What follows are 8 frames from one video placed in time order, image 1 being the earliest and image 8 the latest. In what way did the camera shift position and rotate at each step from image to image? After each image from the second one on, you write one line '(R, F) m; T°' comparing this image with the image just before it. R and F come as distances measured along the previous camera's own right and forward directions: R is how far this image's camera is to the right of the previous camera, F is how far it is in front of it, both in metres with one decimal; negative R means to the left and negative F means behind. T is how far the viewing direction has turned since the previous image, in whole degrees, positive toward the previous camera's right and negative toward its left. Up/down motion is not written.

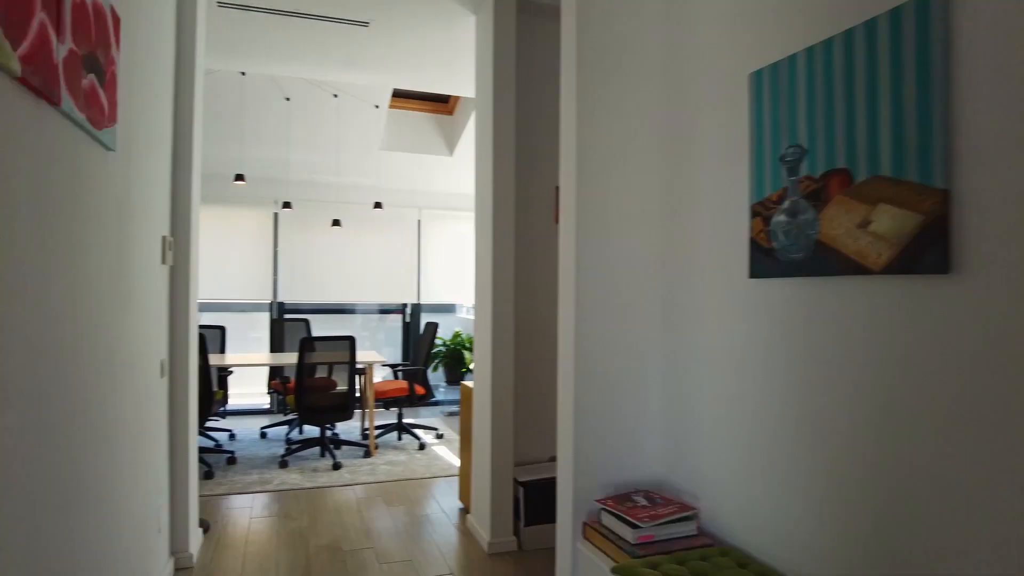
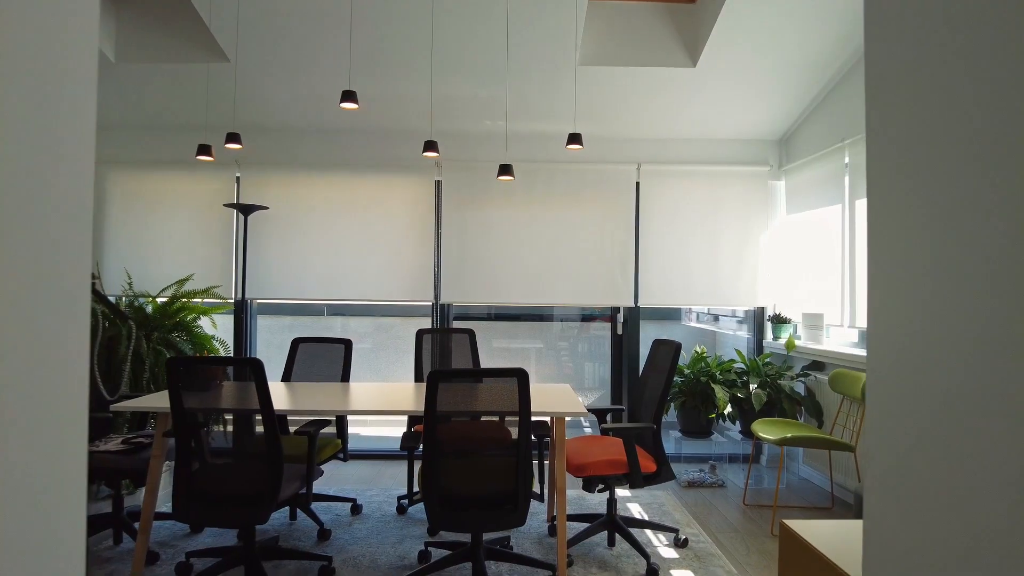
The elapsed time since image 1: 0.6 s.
(-0.4, +2.0) m; -18°
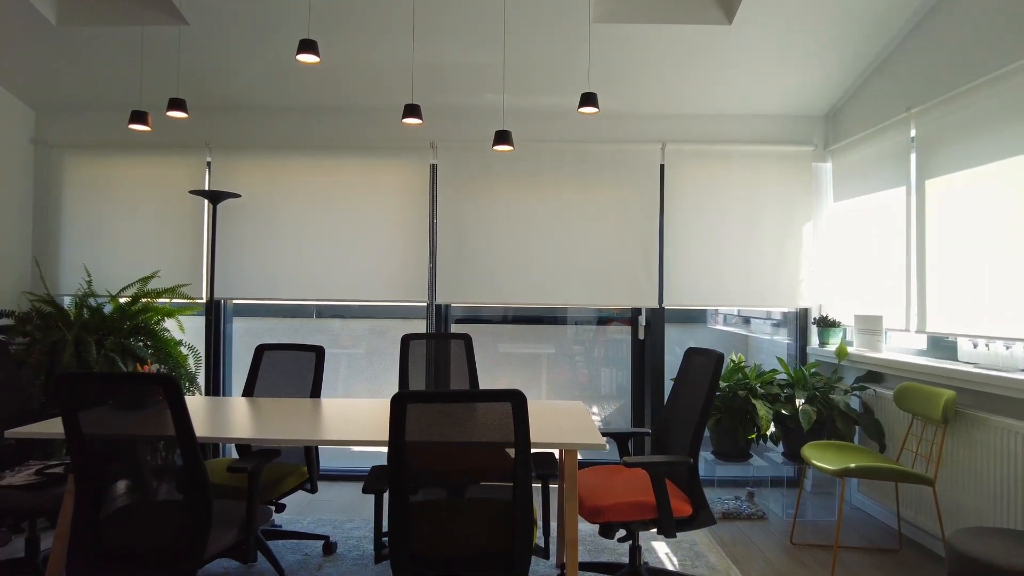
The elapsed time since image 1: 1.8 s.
(+0.1, +0.5) m; -1°
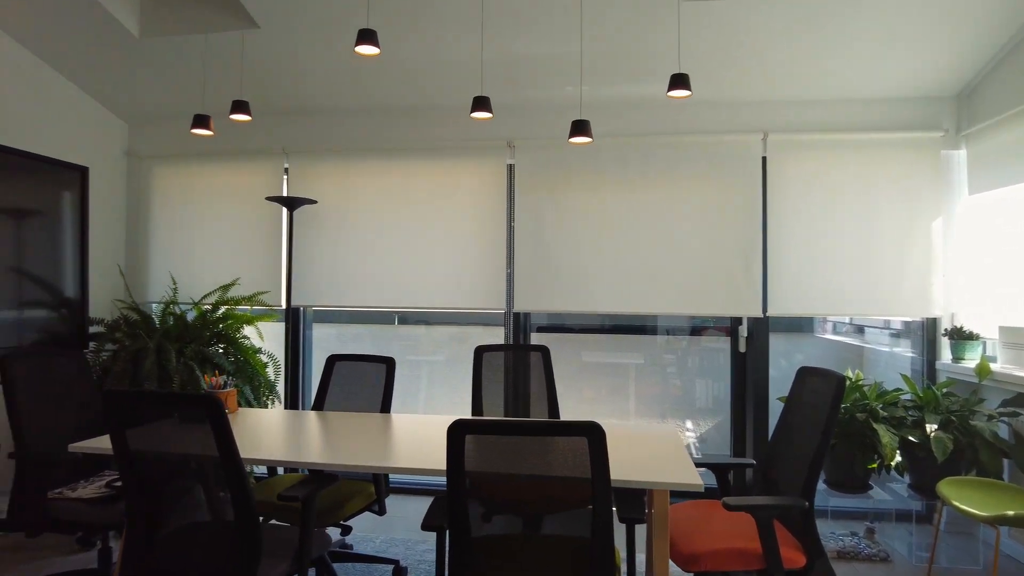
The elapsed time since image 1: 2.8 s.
(0.0, +0.2) m; -8°
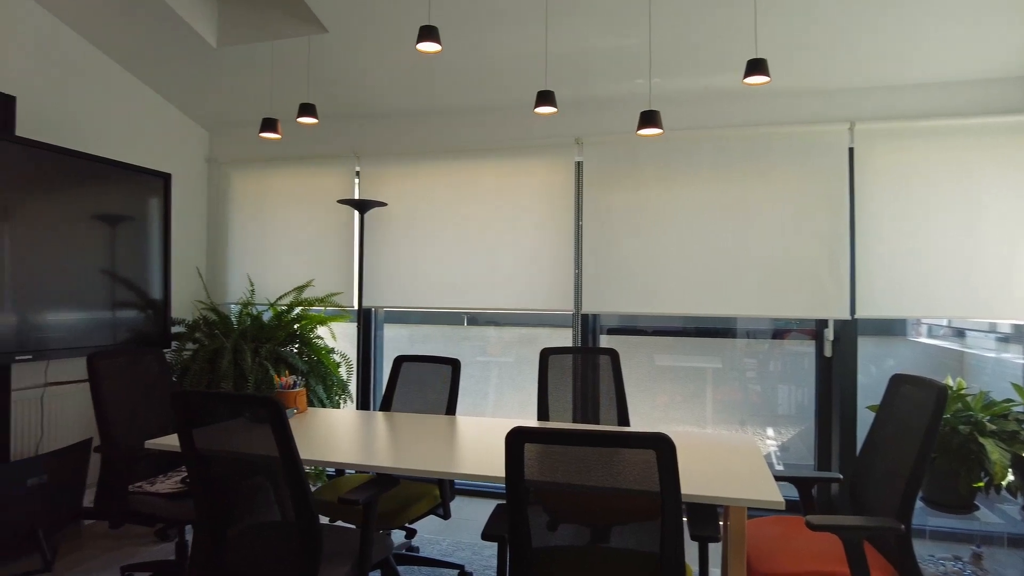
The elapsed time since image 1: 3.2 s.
(0.0, +0.1) m; -6°
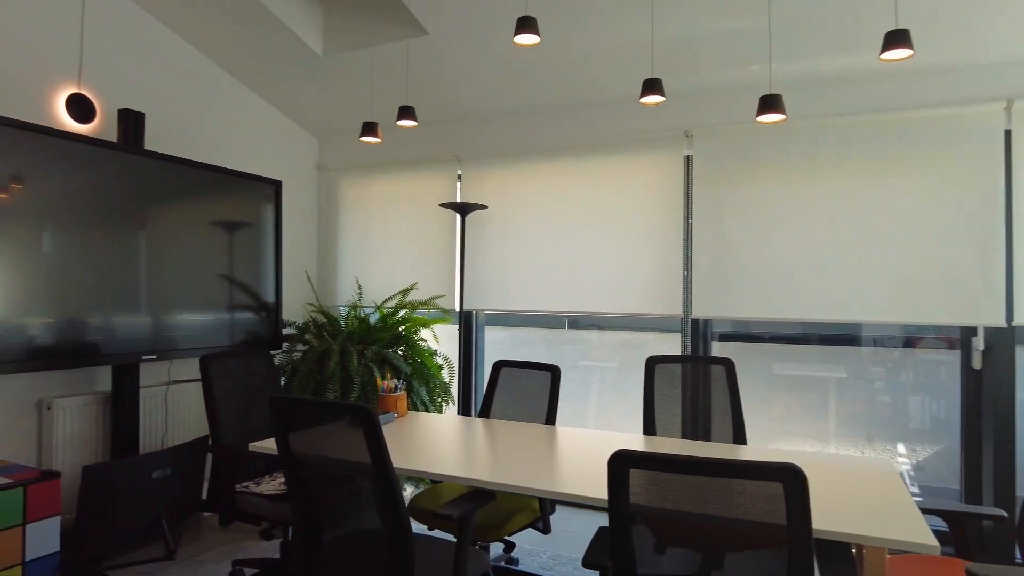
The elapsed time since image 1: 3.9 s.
(0.0, +0.1) m; -9°
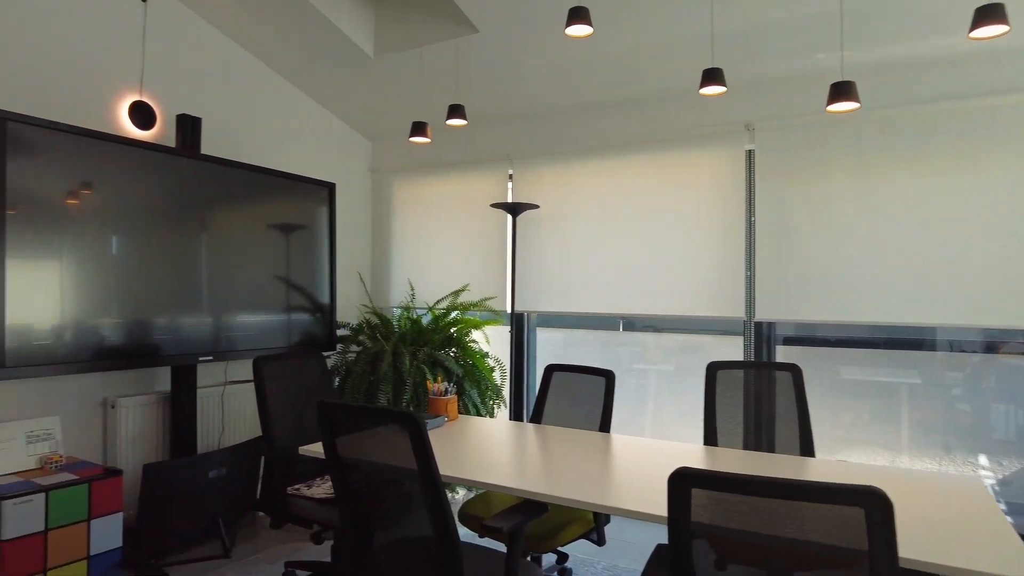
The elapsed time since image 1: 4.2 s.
(0.0, +0.1) m; -5°
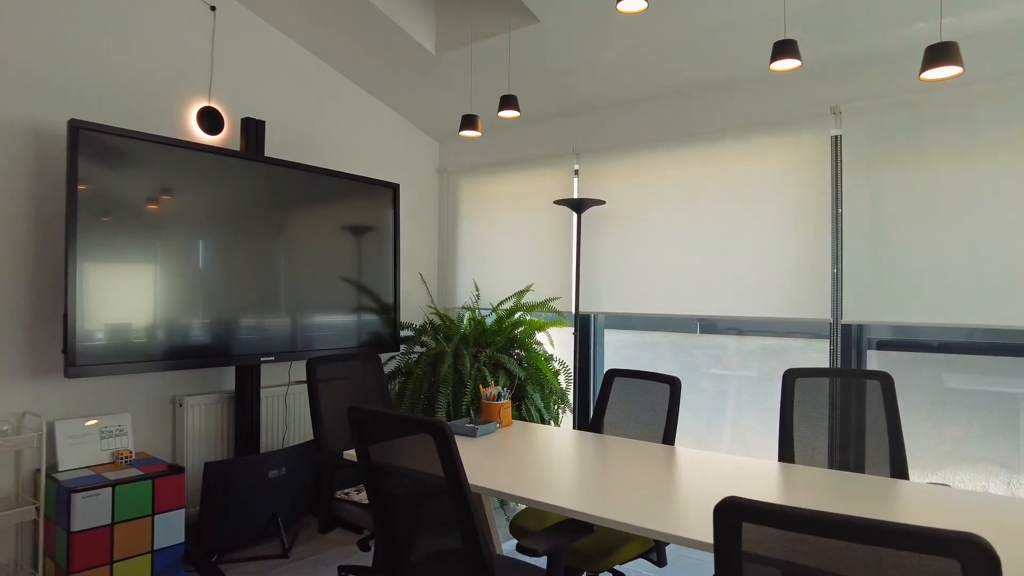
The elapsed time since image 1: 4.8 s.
(+0.1, +0.1) m; -7°
